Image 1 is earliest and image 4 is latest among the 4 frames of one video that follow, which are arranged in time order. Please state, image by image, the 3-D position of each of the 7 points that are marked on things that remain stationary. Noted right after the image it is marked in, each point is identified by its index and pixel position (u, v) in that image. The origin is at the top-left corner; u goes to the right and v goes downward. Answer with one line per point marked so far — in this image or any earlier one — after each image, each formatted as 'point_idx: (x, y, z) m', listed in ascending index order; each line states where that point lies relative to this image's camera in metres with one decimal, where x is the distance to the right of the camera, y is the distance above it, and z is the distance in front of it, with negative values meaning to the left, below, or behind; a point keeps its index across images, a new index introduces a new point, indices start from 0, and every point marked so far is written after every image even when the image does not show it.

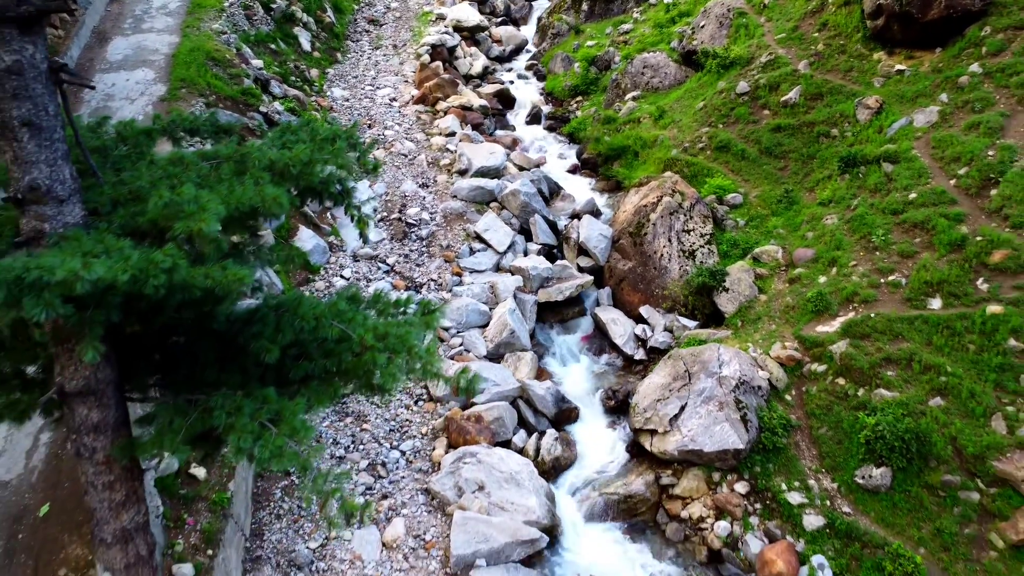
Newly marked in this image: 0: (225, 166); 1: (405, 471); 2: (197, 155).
0: (-1.5, +0.7, +5.1) m
1: (-1.0, -1.8, +9.5) m
2: (-1.7, +0.7, +5.2) m
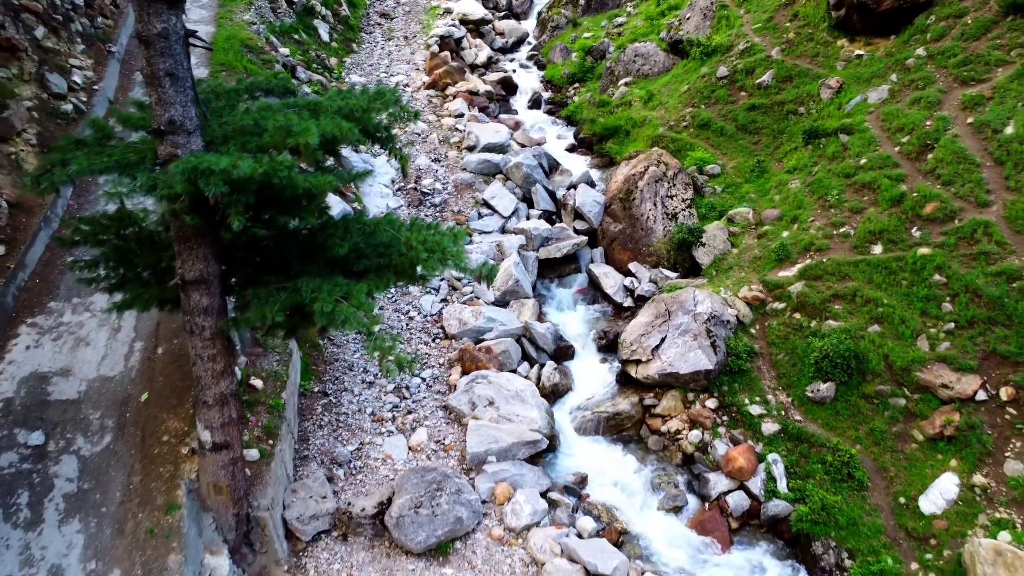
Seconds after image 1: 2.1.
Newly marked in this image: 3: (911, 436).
0: (-1.5, +1.2, +6.7) m
1: (-1.0, -1.2, +11.1) m
2: (-1.6, +1.3, +6.8) m
3: (+3.8, -1.4, +9.2) m
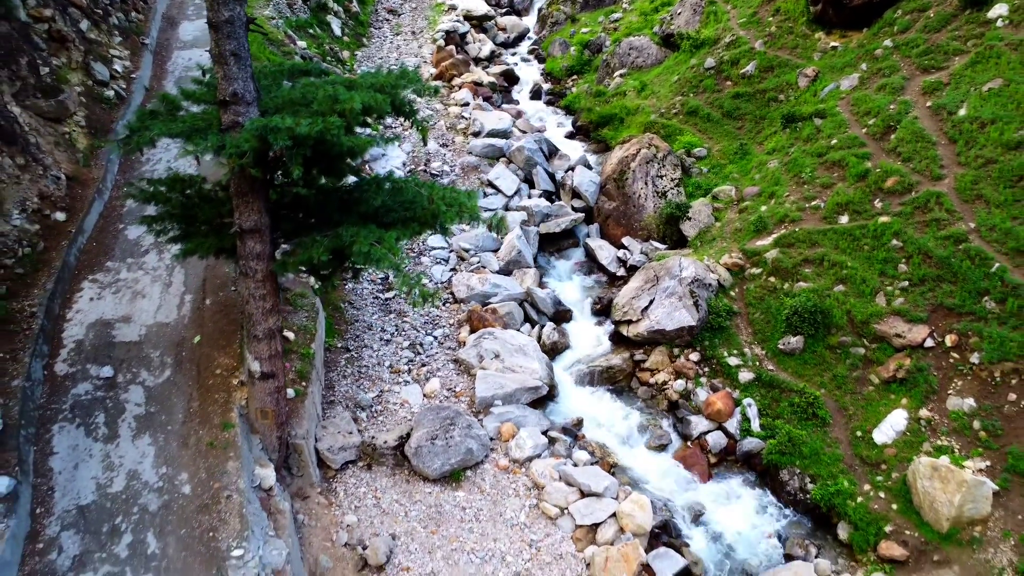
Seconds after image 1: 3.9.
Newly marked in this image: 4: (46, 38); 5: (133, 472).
0: (-1.4, +1.7, +7.9) m
1: (-0.9, -0.8, +12.3) m
2: (-1.6, +1.7, +8.1) m
3: (+3.9, -1.0, +10.5) m
4: (-6.2, +3.3, +12.7) m
5: (-3.1, -1.5, +7.8) m
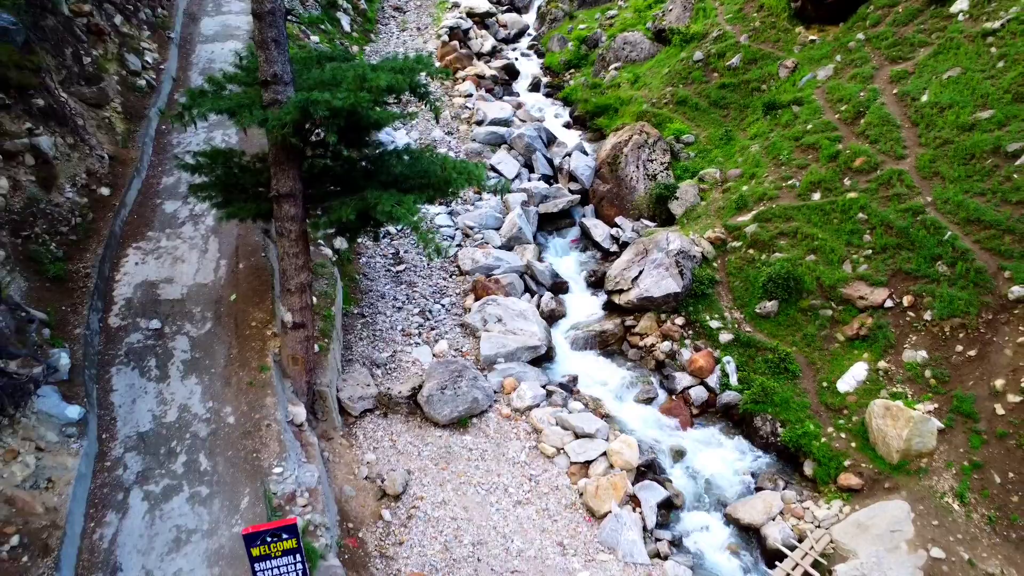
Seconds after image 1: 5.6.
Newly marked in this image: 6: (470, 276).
0: (-1.4, +2.1, +9.1) m
1: (-0.9, -0.4, +13.5) m
2: (-1.6, +2.1, +9.2) m
3: (+3.9, -0.6, +11.6) m
4: (-6.1, +3.7, +13.8) m
5: (-3.1, -1.1, +9.0) m
6: (-0.6, +0.2, +14.3) m
